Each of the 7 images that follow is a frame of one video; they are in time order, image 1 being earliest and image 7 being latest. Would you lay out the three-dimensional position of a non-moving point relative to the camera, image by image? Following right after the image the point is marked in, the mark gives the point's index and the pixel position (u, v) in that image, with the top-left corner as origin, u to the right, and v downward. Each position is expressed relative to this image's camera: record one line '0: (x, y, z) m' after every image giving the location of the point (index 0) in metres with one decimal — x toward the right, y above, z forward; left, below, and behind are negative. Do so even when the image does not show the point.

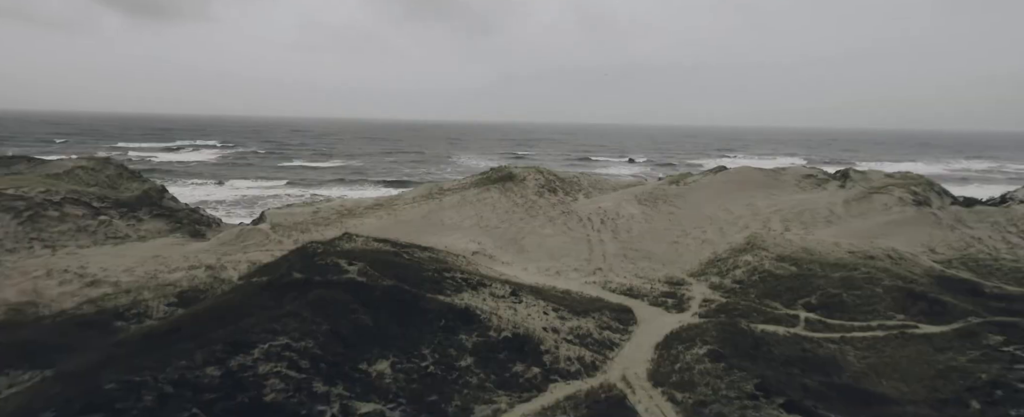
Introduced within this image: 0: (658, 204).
0: (+4.2, +0.1, +13.7) m
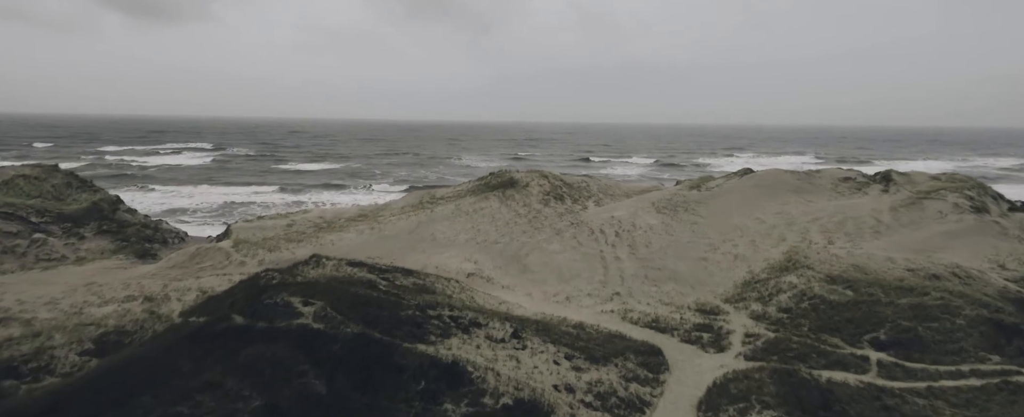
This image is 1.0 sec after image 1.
0: (+4.3, -0.2, +12.1) m
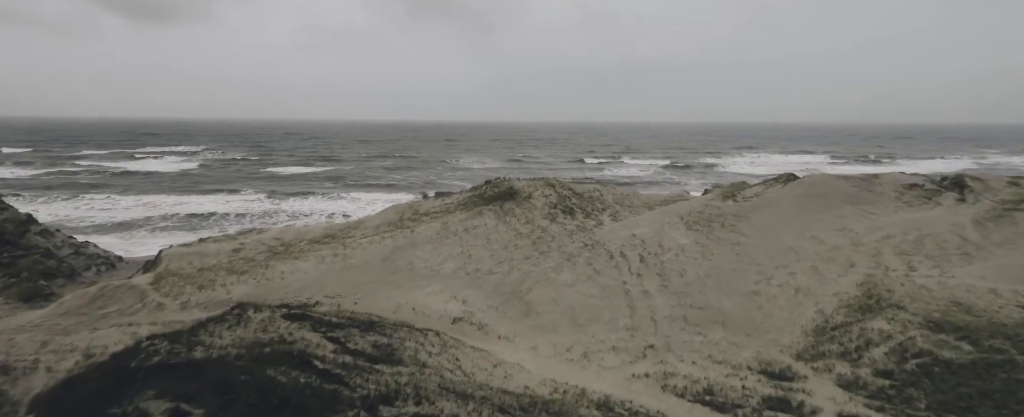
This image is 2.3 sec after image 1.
0: (+4.2, -0.5, +9.9) m
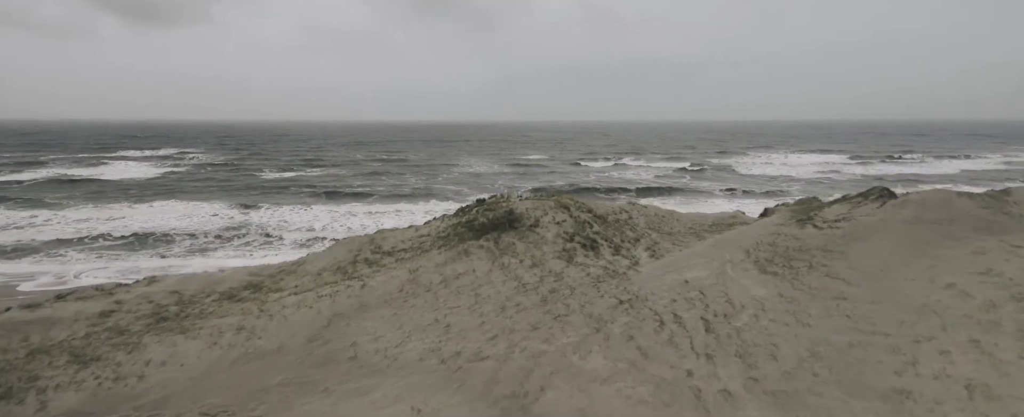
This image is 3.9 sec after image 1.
0: (+4.3, -1.0, +6.9) m
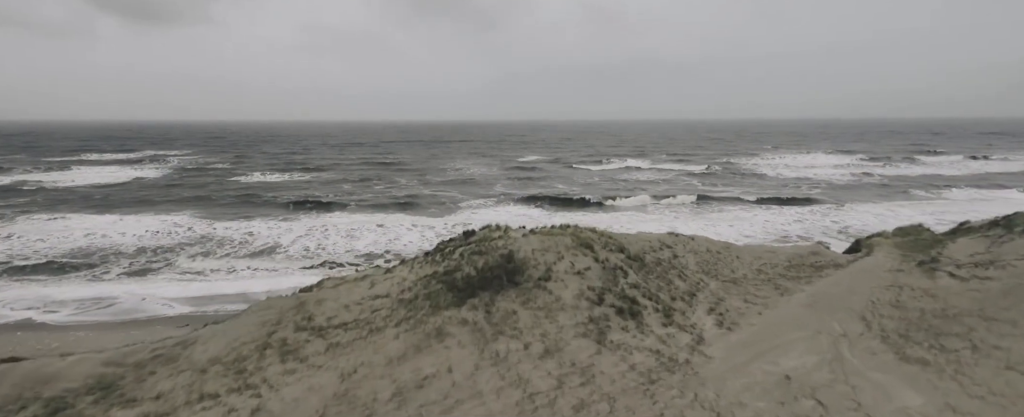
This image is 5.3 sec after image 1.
0: (+4.3, -1.5, +4.3) m
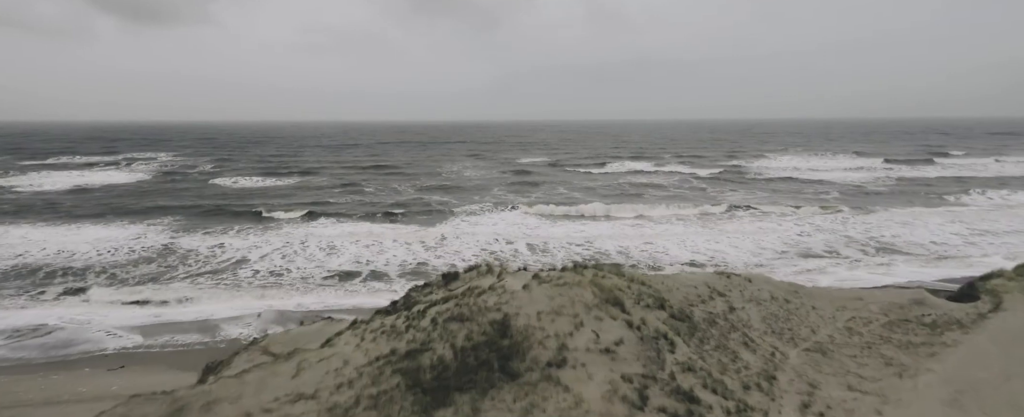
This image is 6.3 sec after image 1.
0: (+4.2, -1.9, +2.5) m
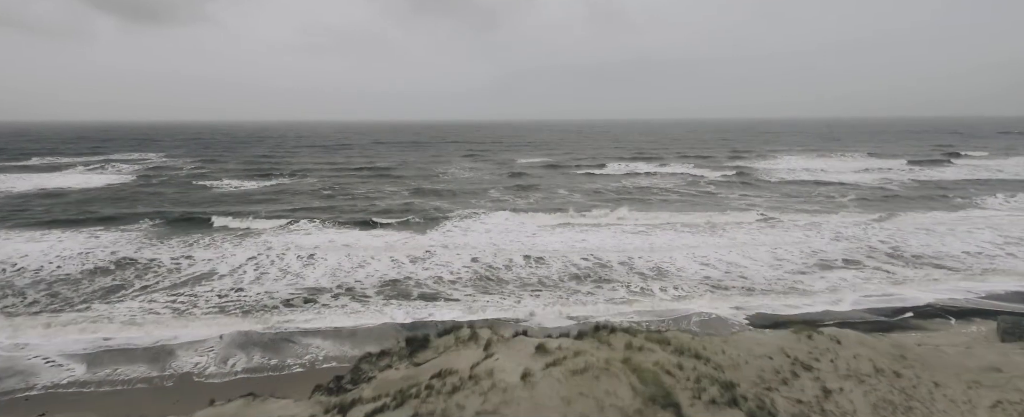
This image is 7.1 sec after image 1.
0: (+4.2, -2.1, +1.0) m
